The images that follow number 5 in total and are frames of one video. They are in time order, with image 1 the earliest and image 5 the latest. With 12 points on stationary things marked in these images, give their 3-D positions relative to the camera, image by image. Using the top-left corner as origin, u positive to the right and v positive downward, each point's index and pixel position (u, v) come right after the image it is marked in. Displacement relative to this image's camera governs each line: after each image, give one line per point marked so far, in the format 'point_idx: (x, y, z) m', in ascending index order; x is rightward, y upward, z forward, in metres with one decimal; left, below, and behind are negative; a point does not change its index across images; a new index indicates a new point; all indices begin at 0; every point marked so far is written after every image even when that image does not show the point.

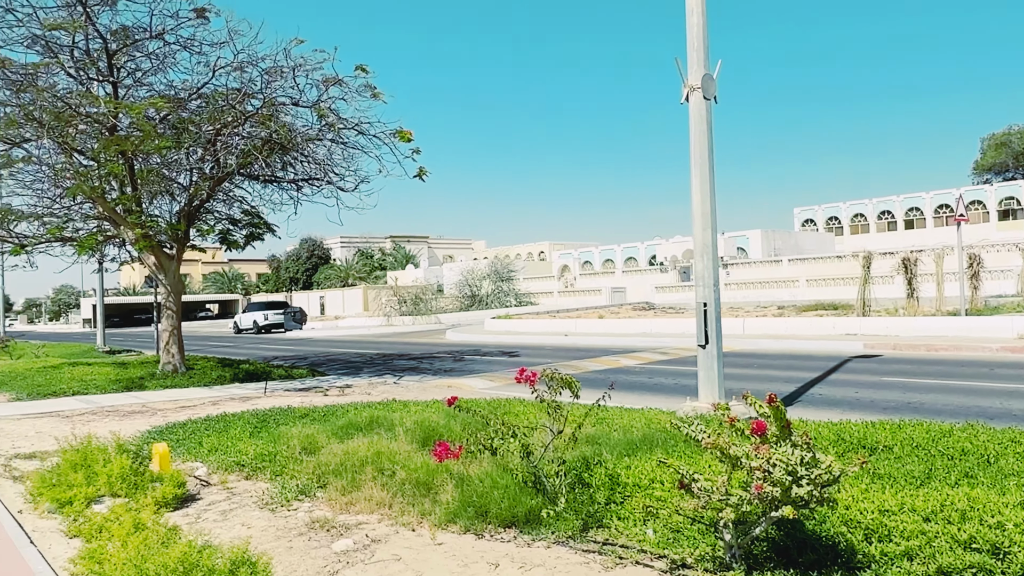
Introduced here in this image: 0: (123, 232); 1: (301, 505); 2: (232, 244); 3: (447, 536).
0: (-7.0, +1.0, +13.9) m
1: (-1.2, -1.2, +4.4) m
2: (-5.7, +0.9, +15.6) m
3: (-0.3, -1.2, +3.7) m
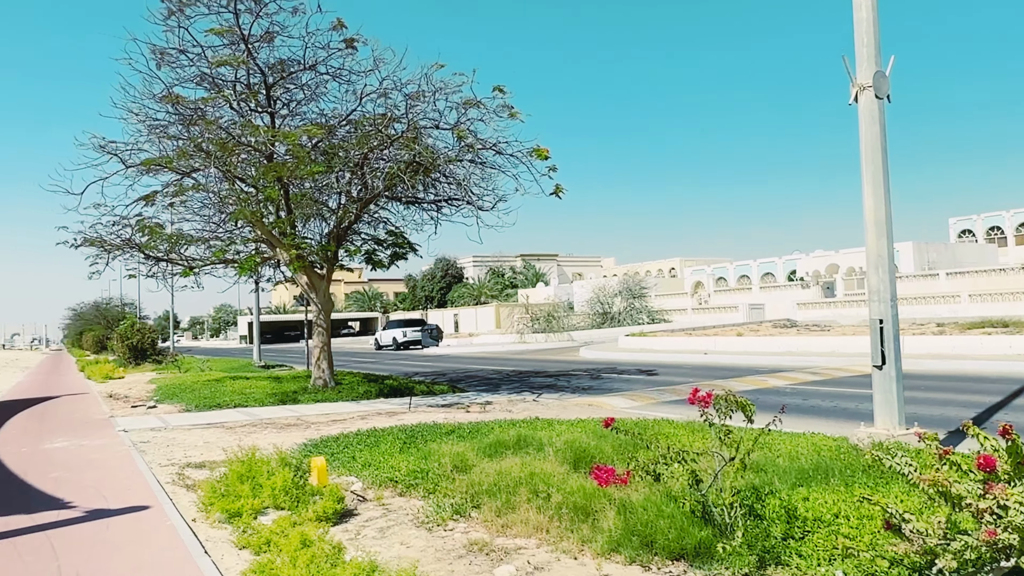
0: (-4.5, +0.7, +14.7) m
1: (-0.3, -1.3, +4.3) m
2: (-2.8, +0.5, +16.1) m
3: (+0.5, -1.3, +3.5) m
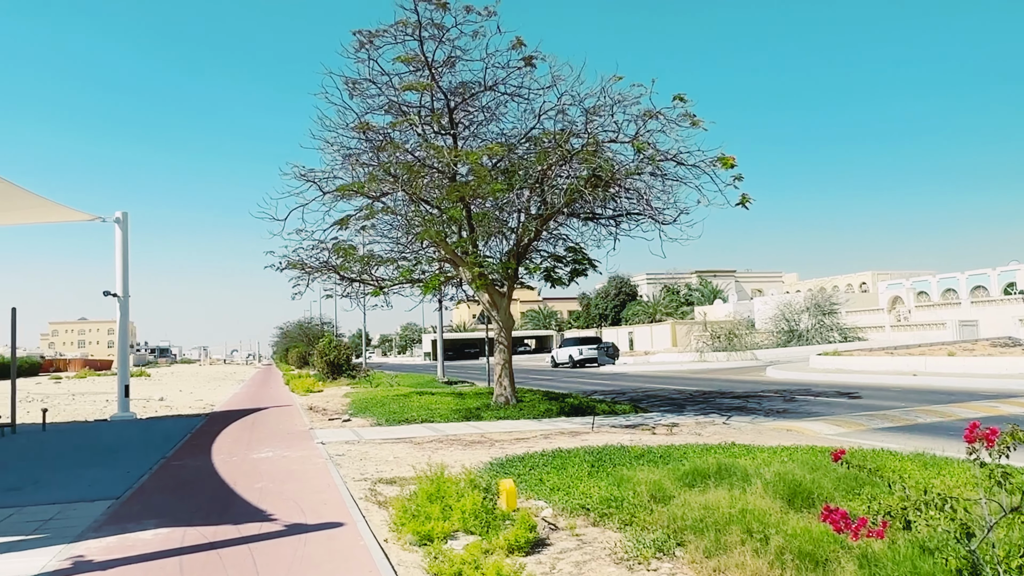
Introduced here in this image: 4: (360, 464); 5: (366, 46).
0: (-1.0, +0.3, +15.0) m
1: (+0.7, -1.4, +3.9) m
2: (+0.9, +0.2, +16.0) m
3: (+1.3, -1.3, +2.9) m
4: (-1.6, -1.9, +8.2) m
5: (-2.6, +4.3, +13.6) m
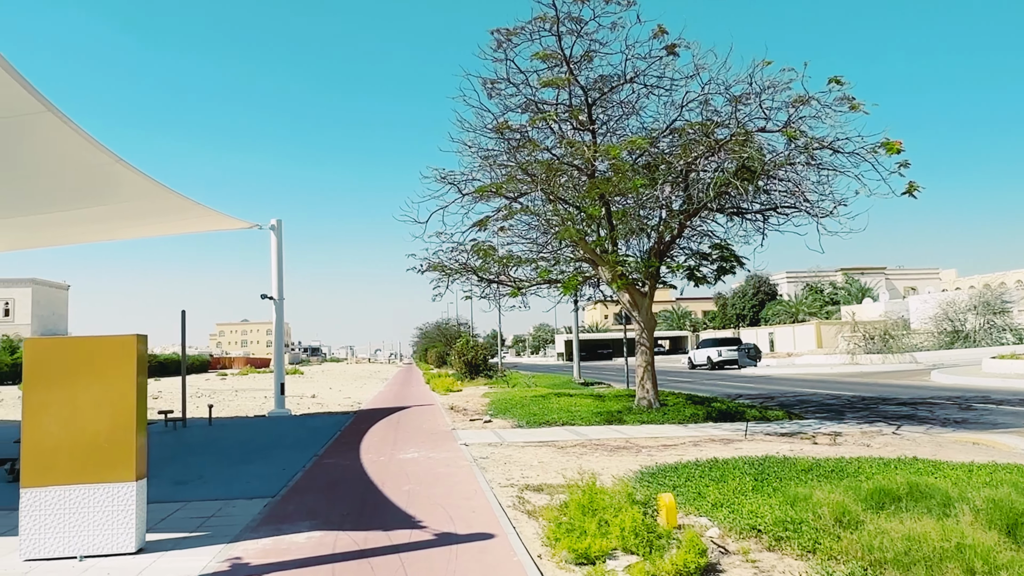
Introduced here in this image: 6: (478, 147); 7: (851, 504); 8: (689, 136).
0: (+1.7, +0.3, +14.6) m
1: (+1.5, -1.4, +3.3) m
2: (+3.7, +0.2, +15.3) m
3: (+1.9, -1.3, +2.3) m
4: (-0.1, -1.9, +8.0) m
5: (-0.1, +4.2, +13.5) m
6: (-0.6, +2.6, +14.4) m
7: (+2.1, -1.3, +4.7) m
8: (+2.9, +2.5, +12.7) m
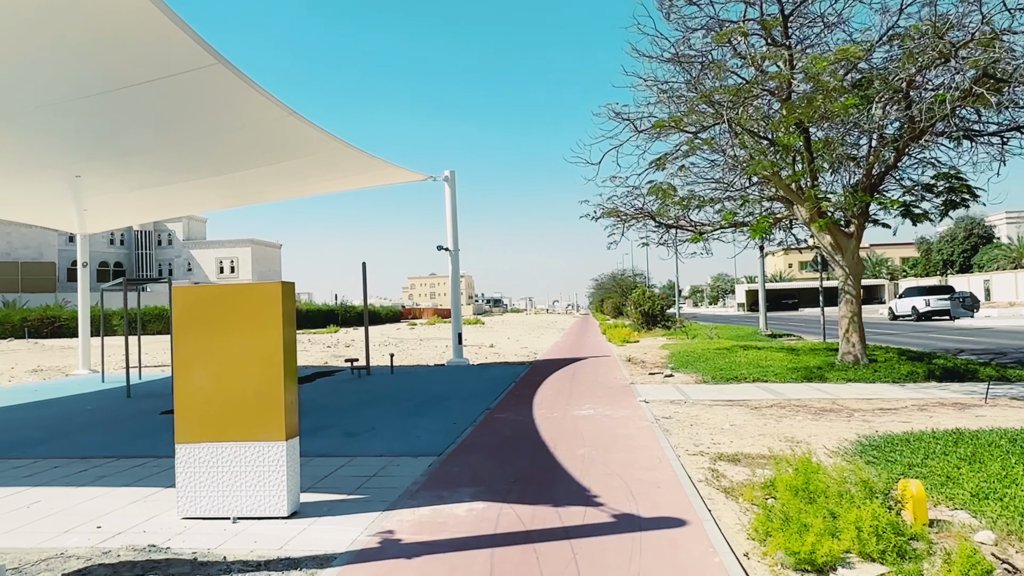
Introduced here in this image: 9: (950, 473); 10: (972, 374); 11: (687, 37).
0: (+4.8, +1.3, +12.9) m
1: (+2.1, -1.1, +2.1) m
2: (+6.9, +1.2, +13.1) m
3: (+2.3, -1.1, +1.0) m
4: (+1.6, -1.3, +7.0) m
5: (+2.7, +5.1, +12.0) m
6: (+2.4, +3.6, +13.1) m
7: (+3.0, -1.0, +3.3) m
8: (+5.5, +3.4, +10.7) m
9: (+2.7, -1.1, +4.7) m
10: (+7.0, -1.3, +11.8) m
11: (+2.8, +4.1, +12.6) m
